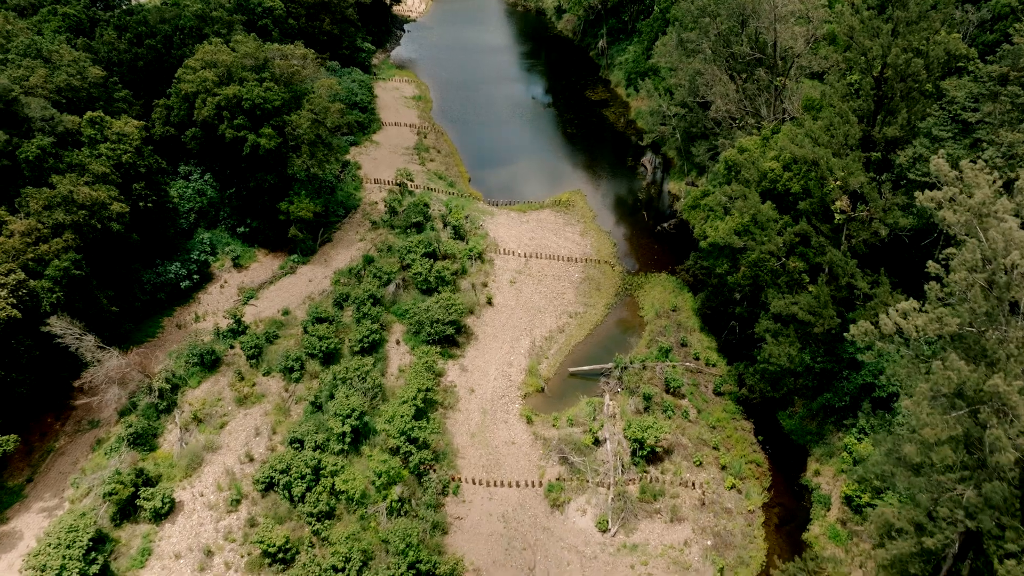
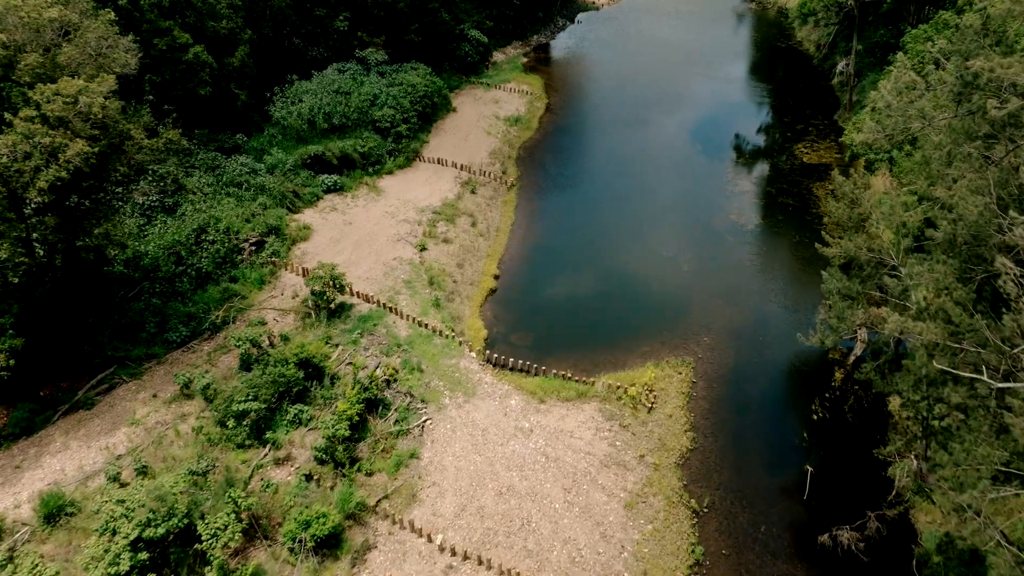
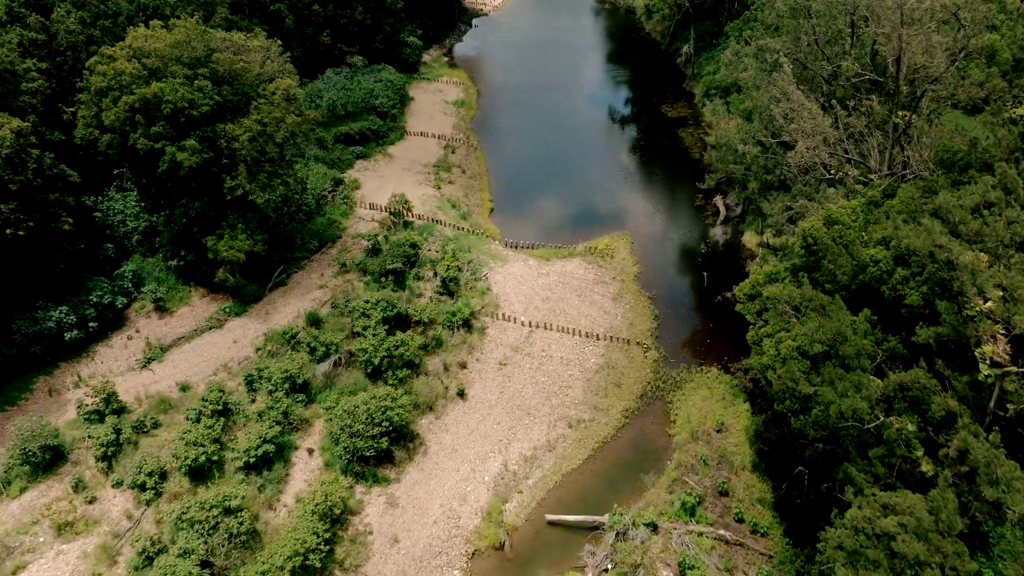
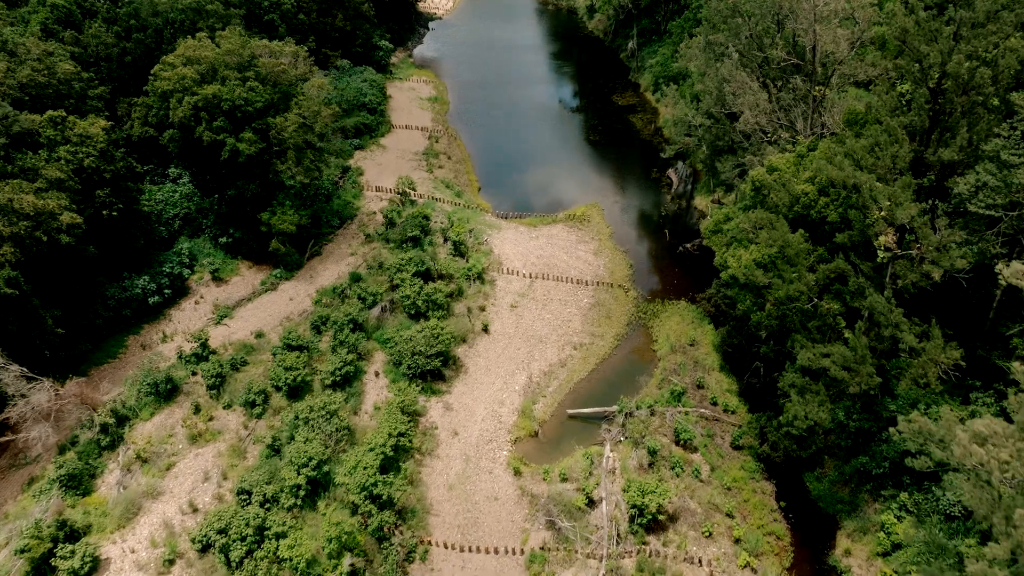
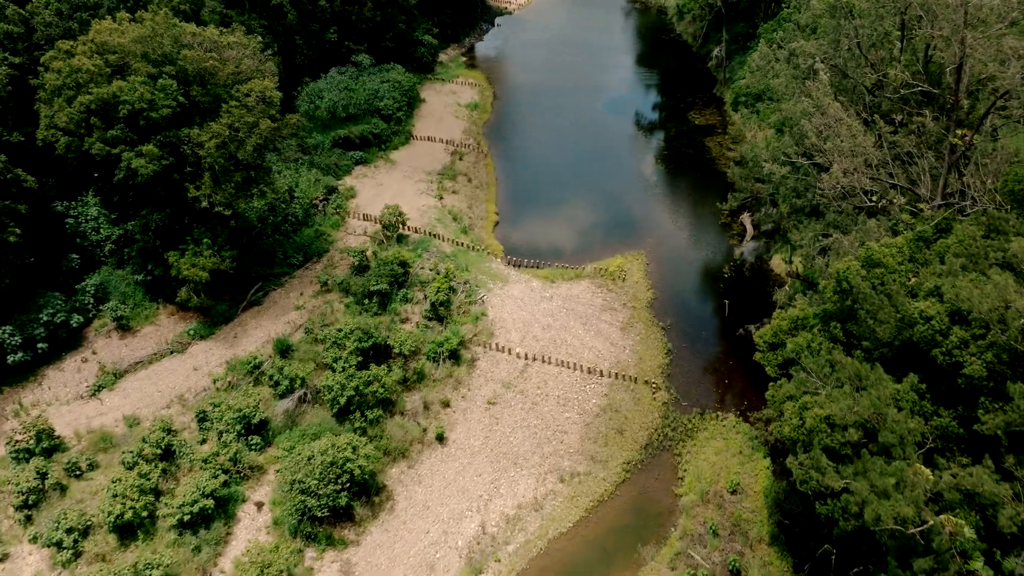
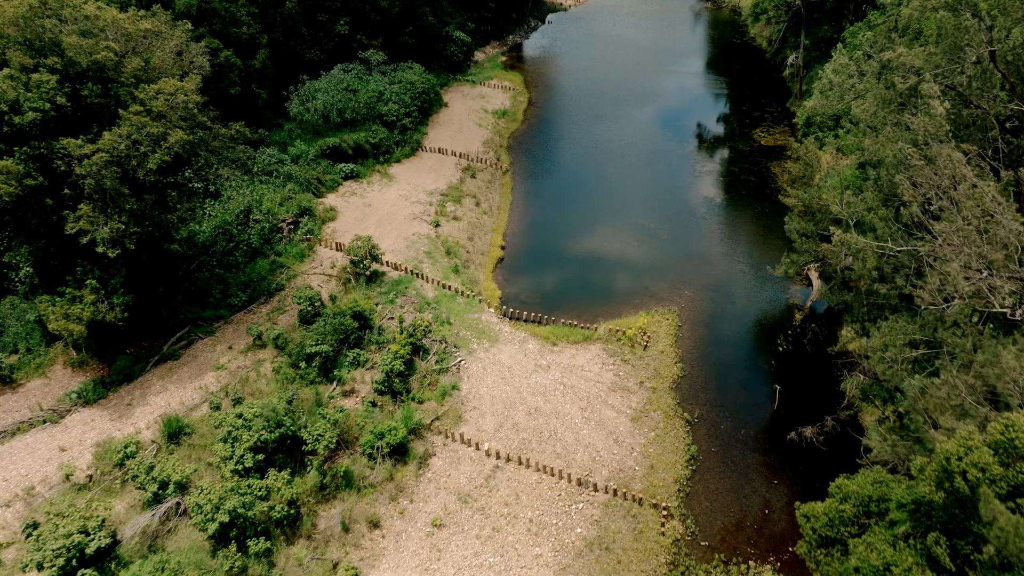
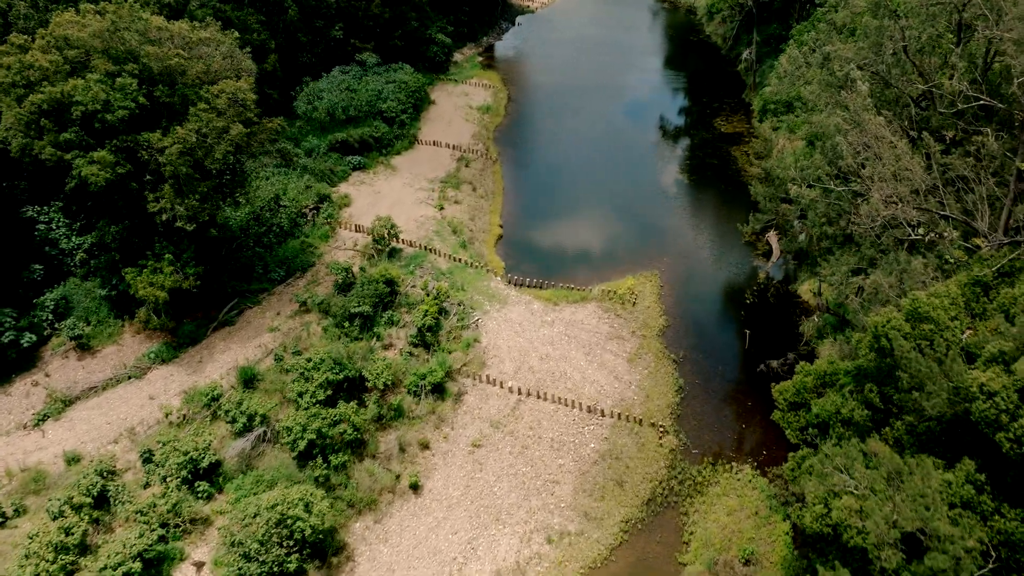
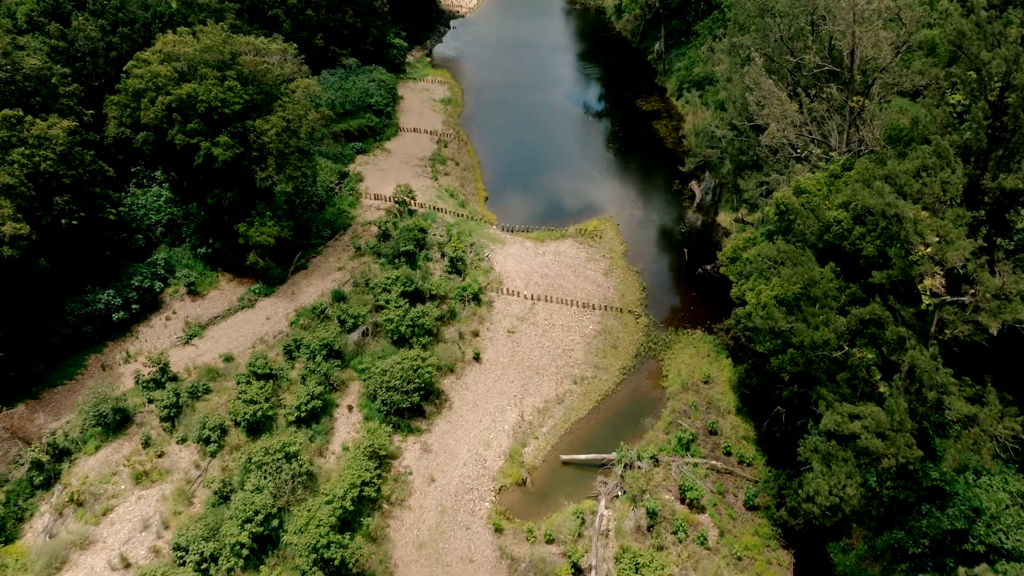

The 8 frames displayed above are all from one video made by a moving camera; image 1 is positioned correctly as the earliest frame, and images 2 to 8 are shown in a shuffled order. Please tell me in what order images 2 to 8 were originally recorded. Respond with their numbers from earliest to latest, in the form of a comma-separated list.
4, 8, 3, 5, 7, 6, 2
